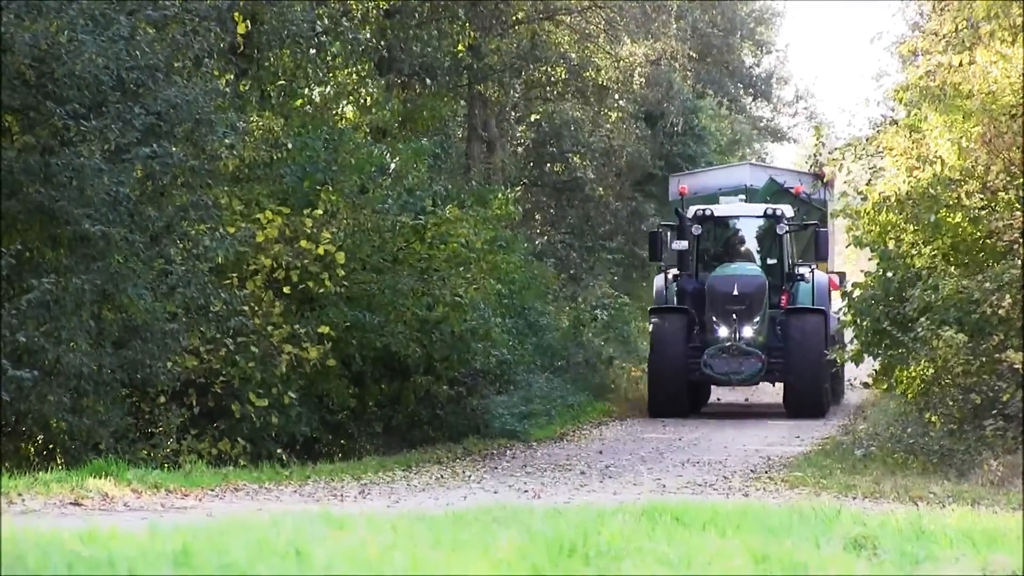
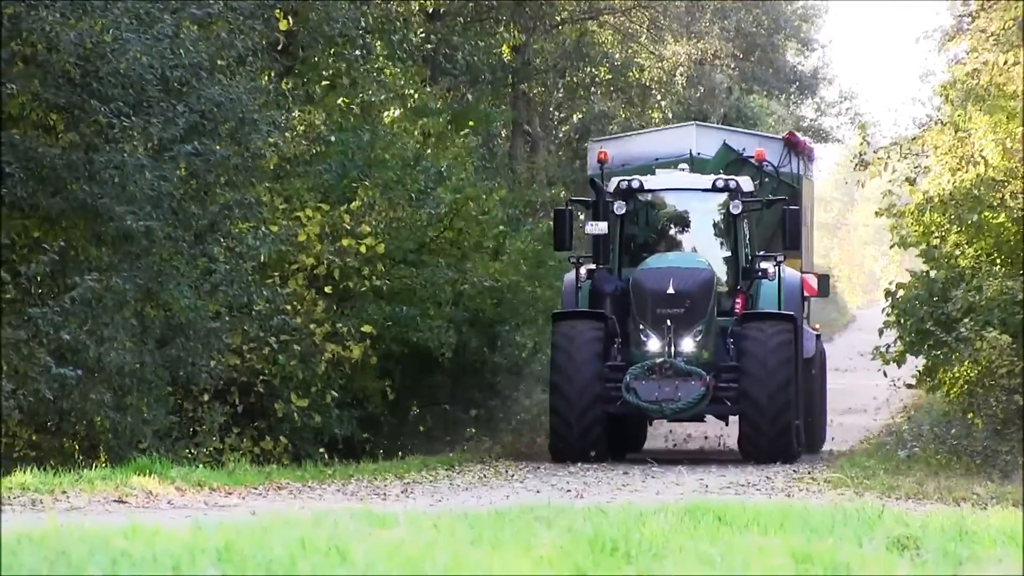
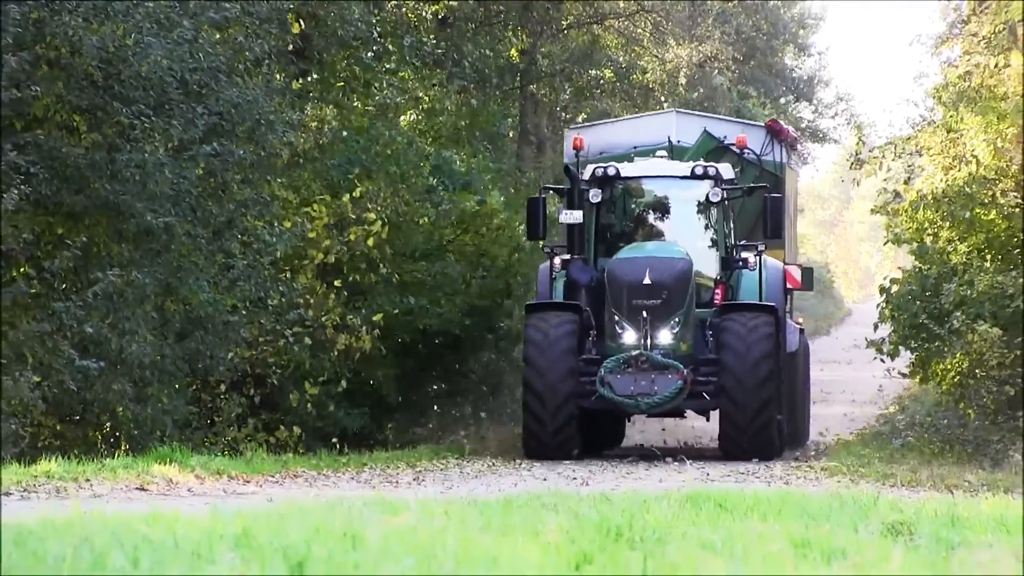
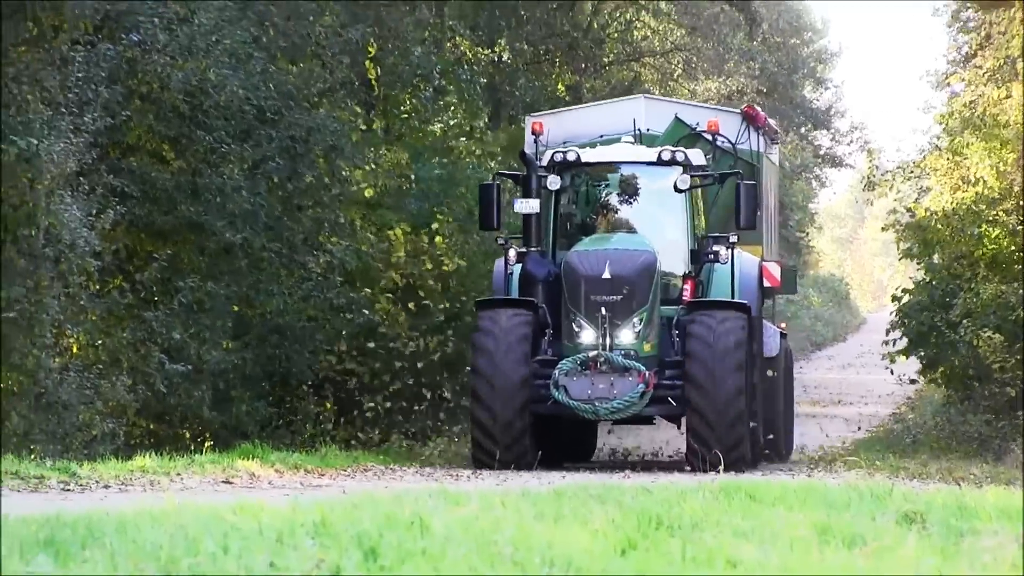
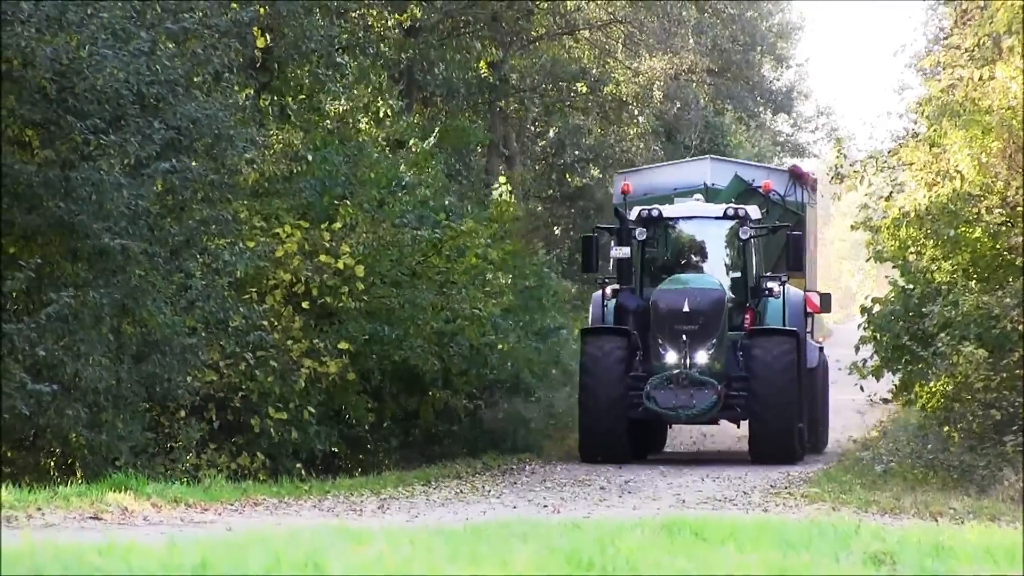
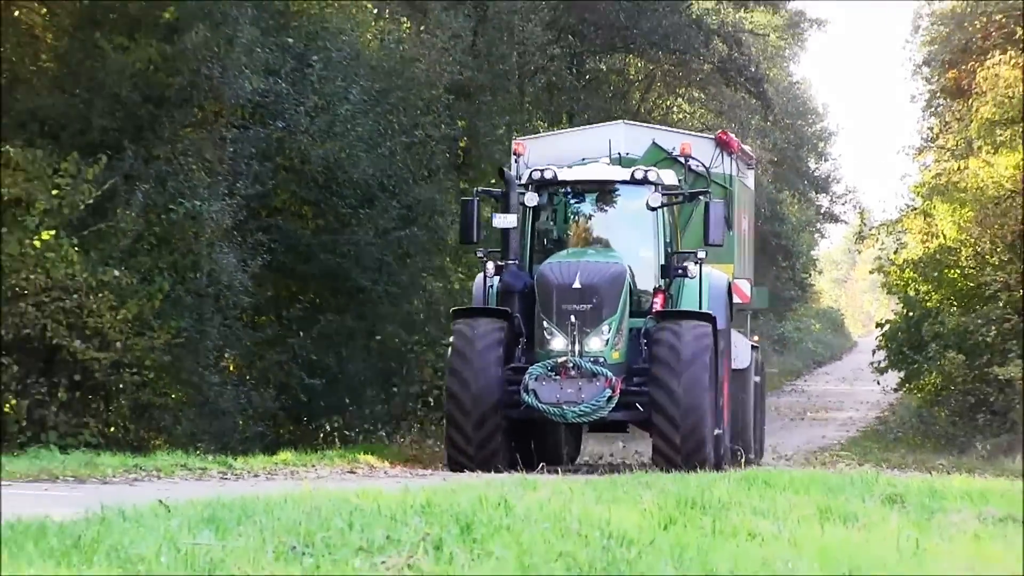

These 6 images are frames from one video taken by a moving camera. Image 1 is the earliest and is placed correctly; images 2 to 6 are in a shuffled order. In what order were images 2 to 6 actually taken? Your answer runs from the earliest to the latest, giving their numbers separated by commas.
5, 2, 3, 4, 6
